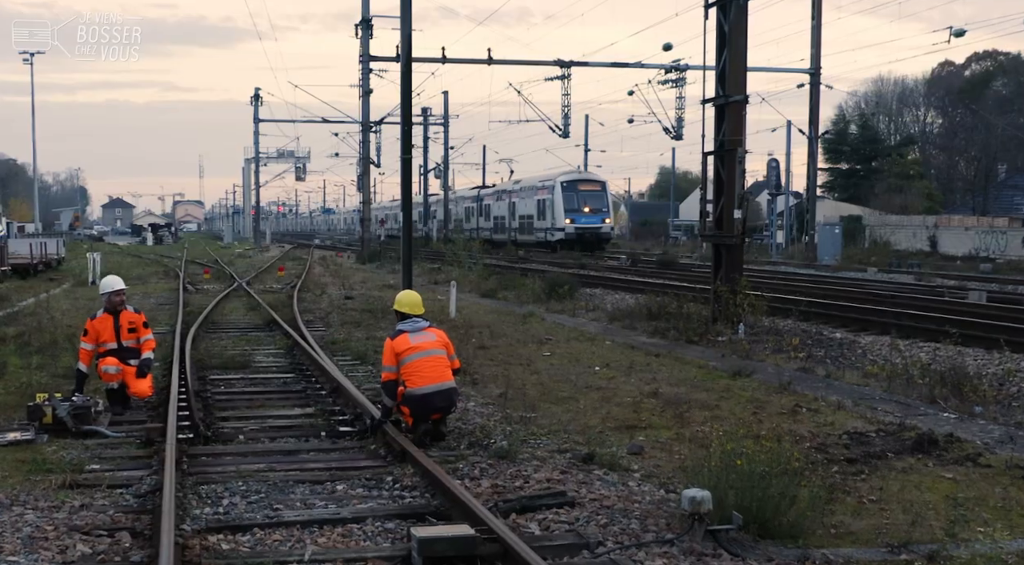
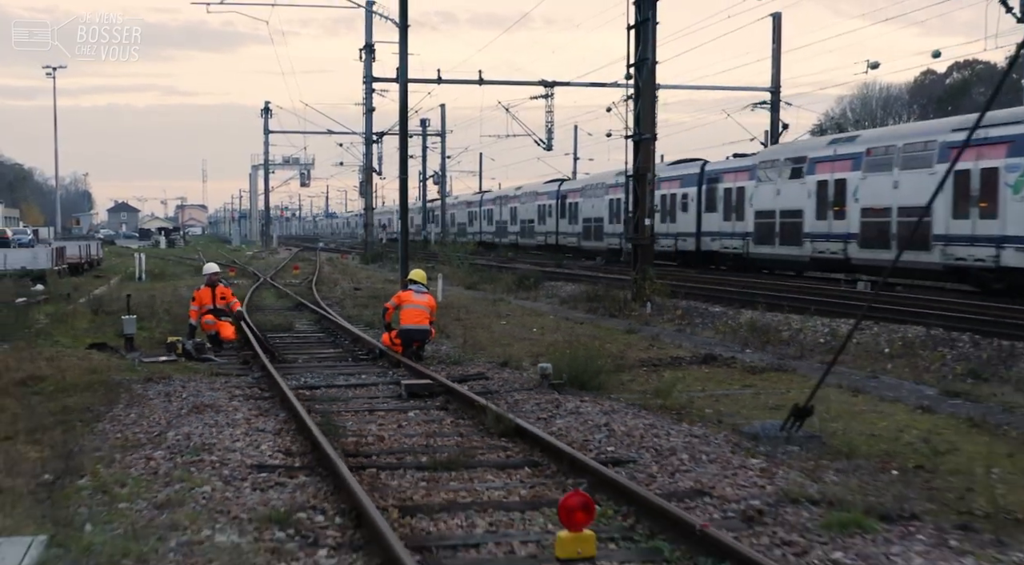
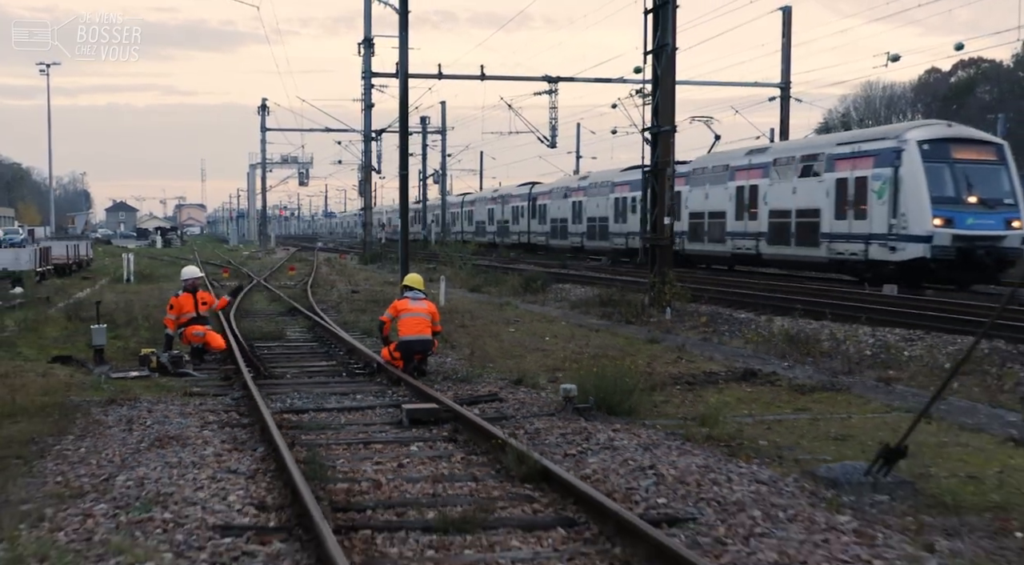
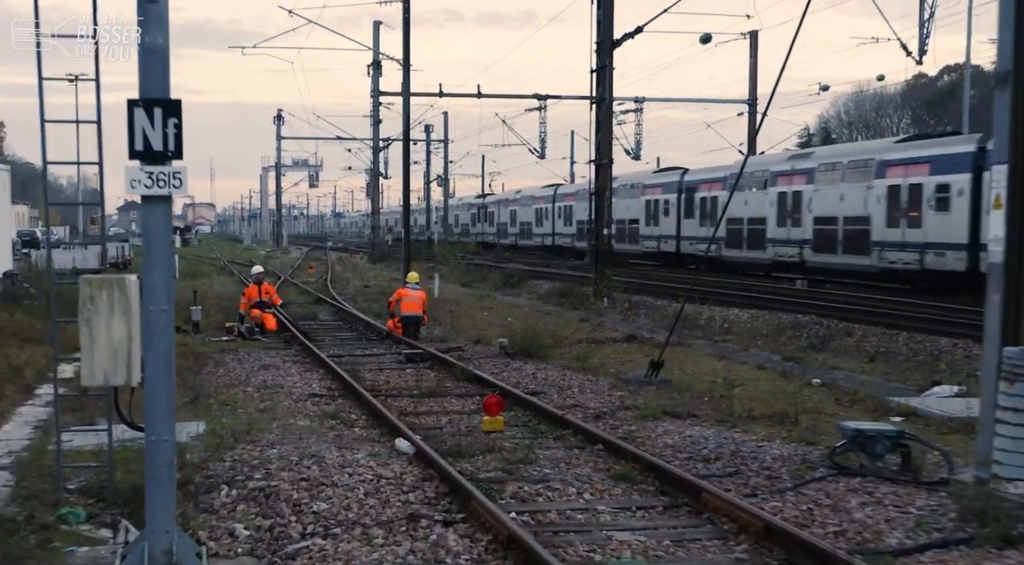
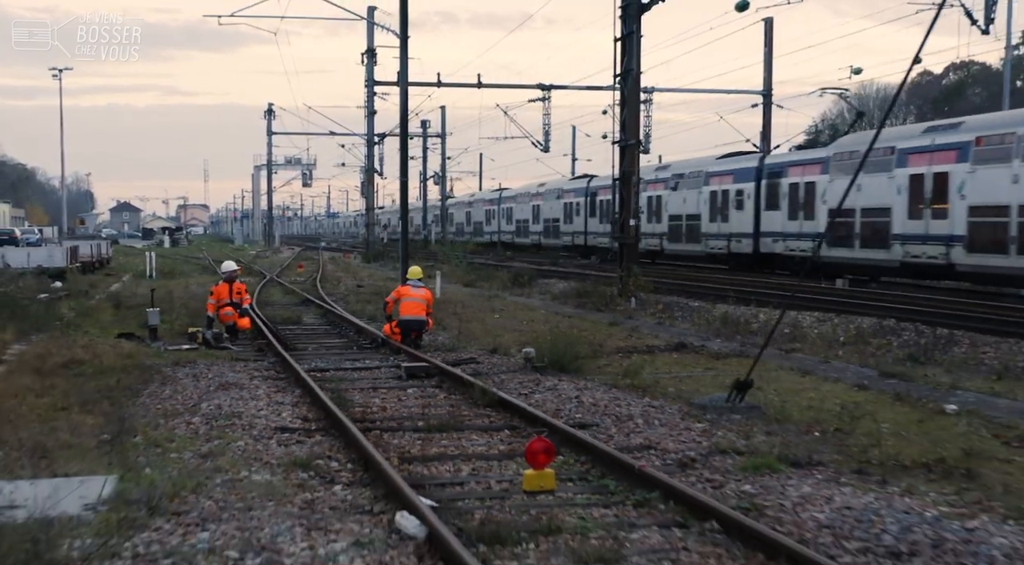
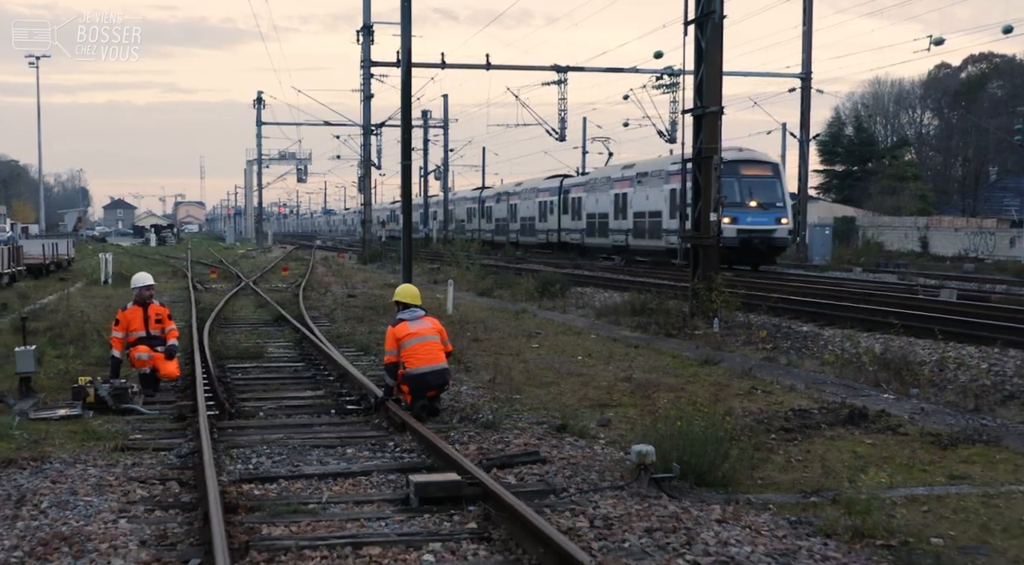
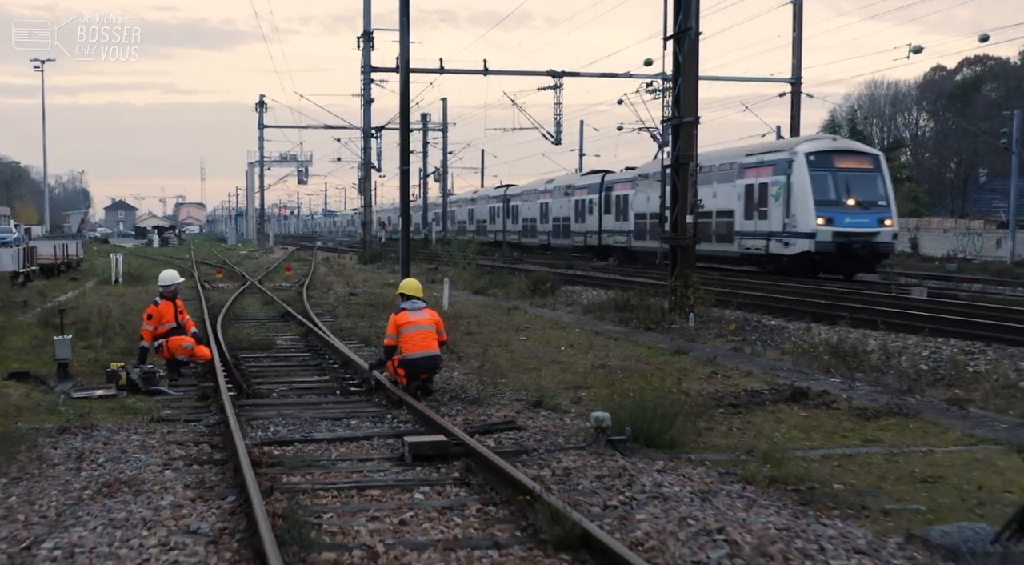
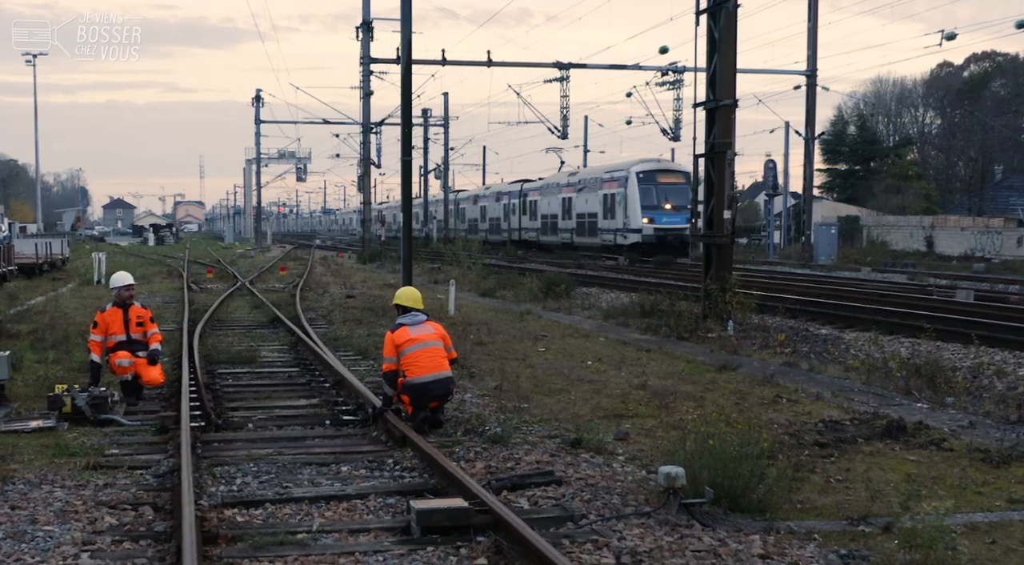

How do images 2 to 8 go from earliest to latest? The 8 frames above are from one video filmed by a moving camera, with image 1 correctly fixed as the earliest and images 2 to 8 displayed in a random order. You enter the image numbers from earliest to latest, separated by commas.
8, 6, 7, 3, 2, 5, 4
